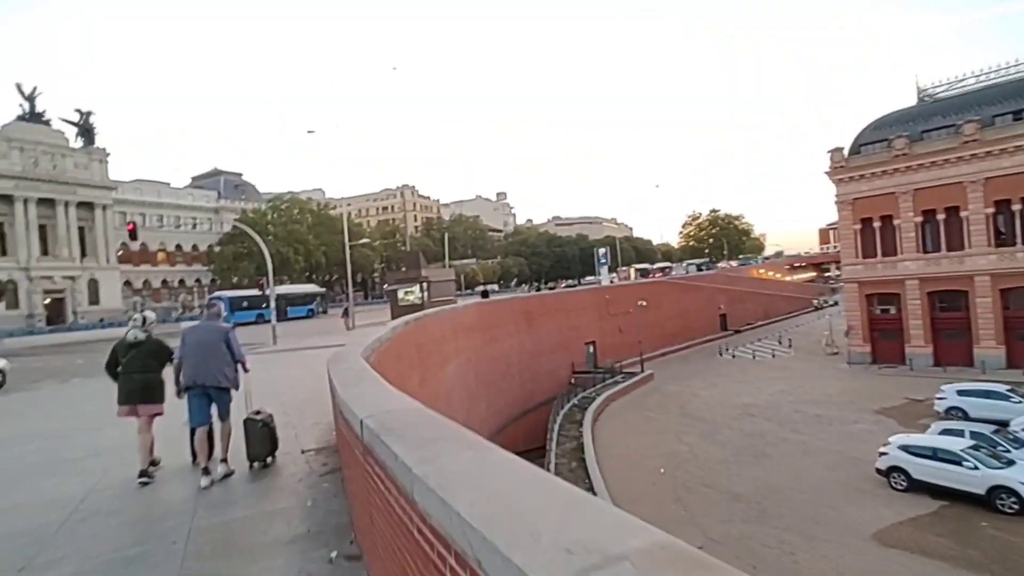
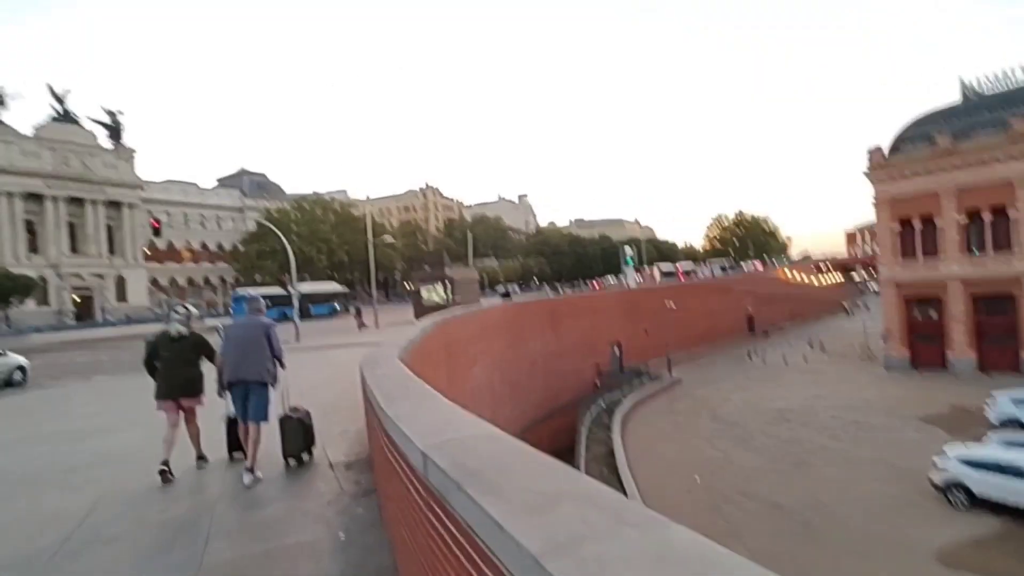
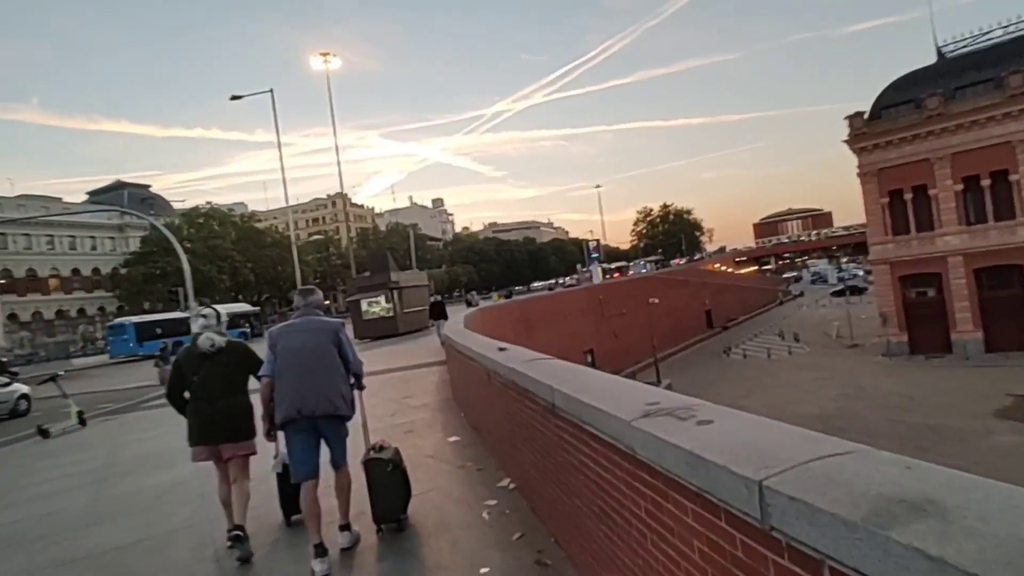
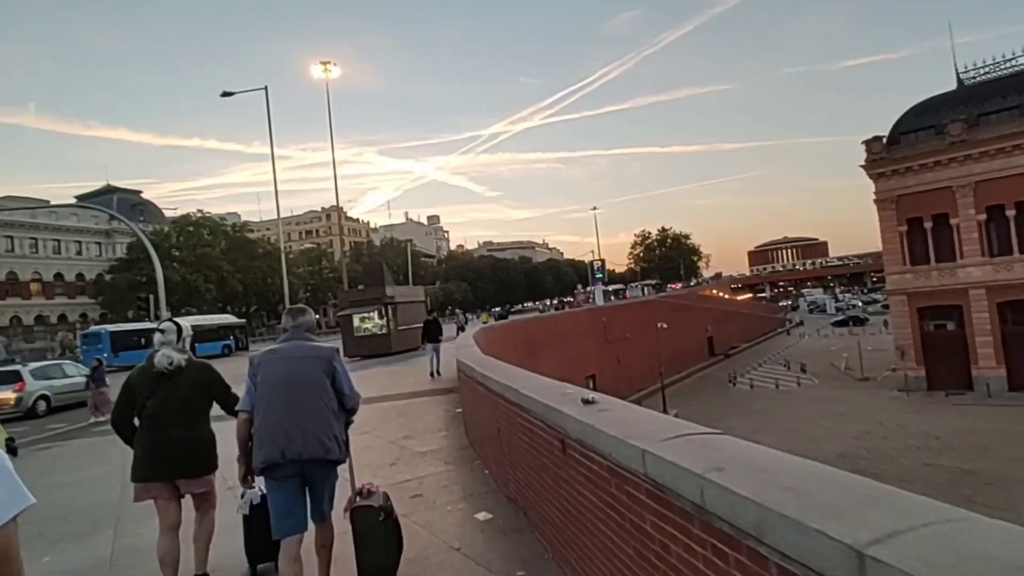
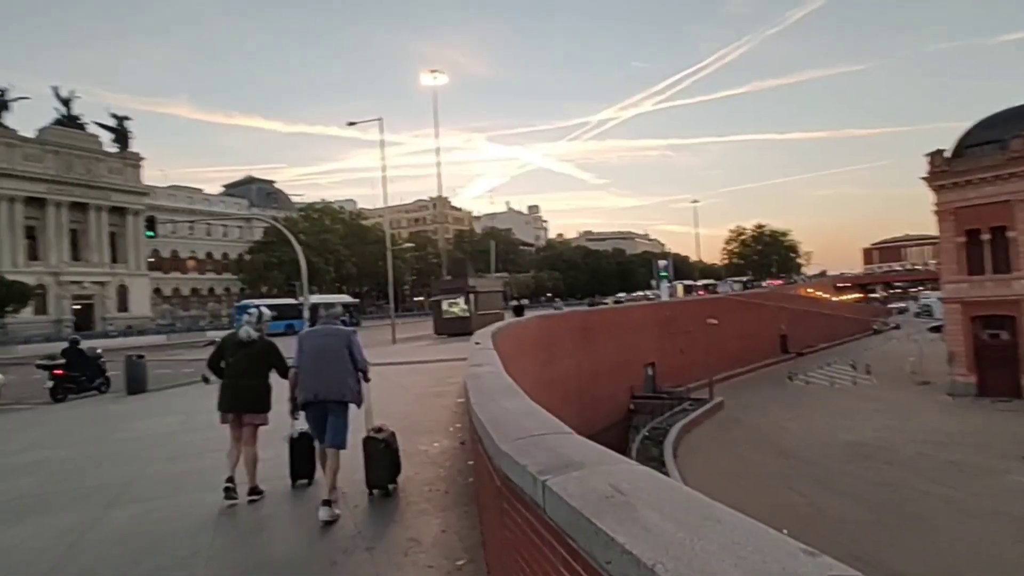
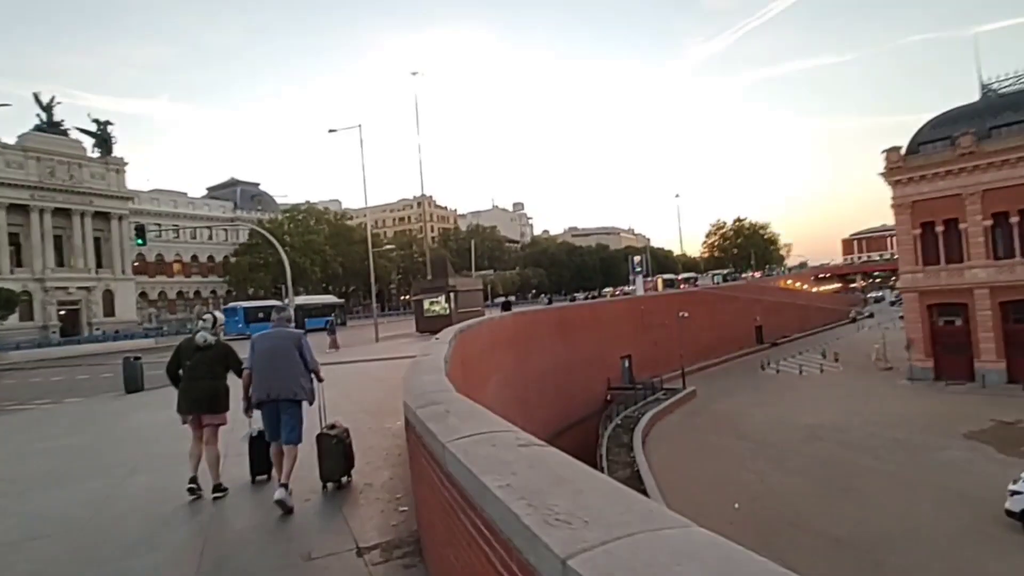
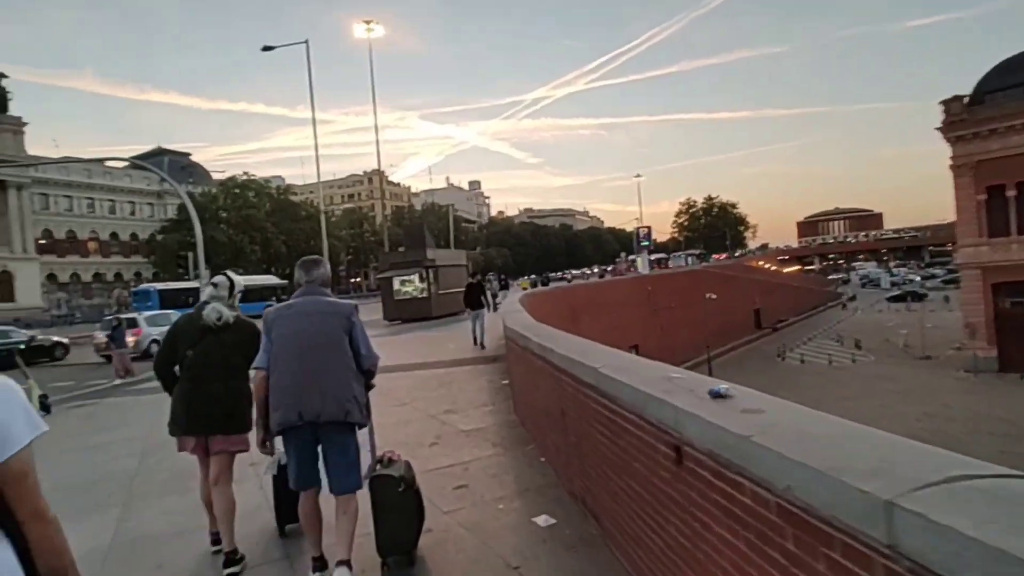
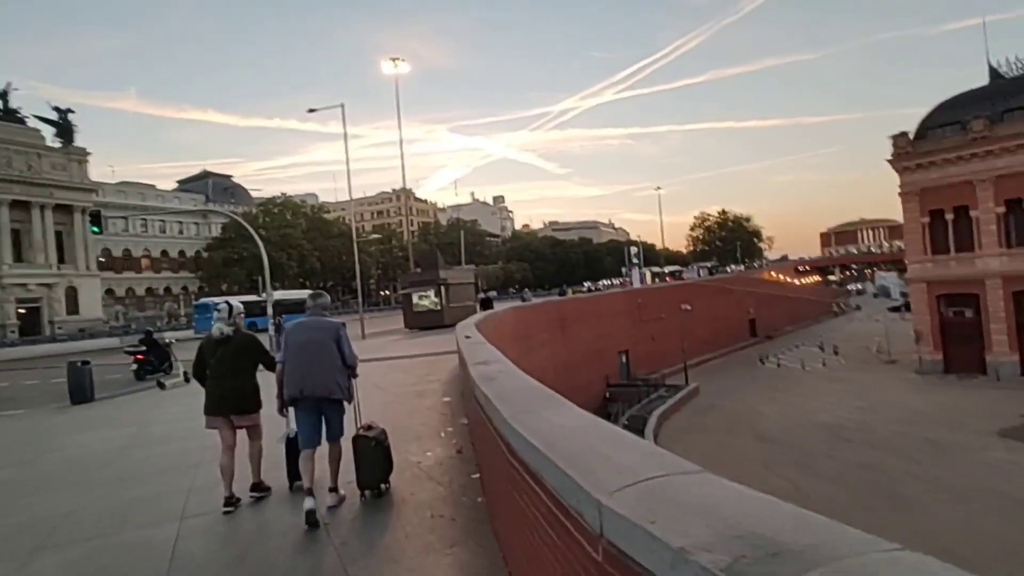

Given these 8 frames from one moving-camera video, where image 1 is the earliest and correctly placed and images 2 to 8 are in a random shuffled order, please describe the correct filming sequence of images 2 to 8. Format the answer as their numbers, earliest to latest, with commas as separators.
2, 6, 5, 8, 3, 4, 7
